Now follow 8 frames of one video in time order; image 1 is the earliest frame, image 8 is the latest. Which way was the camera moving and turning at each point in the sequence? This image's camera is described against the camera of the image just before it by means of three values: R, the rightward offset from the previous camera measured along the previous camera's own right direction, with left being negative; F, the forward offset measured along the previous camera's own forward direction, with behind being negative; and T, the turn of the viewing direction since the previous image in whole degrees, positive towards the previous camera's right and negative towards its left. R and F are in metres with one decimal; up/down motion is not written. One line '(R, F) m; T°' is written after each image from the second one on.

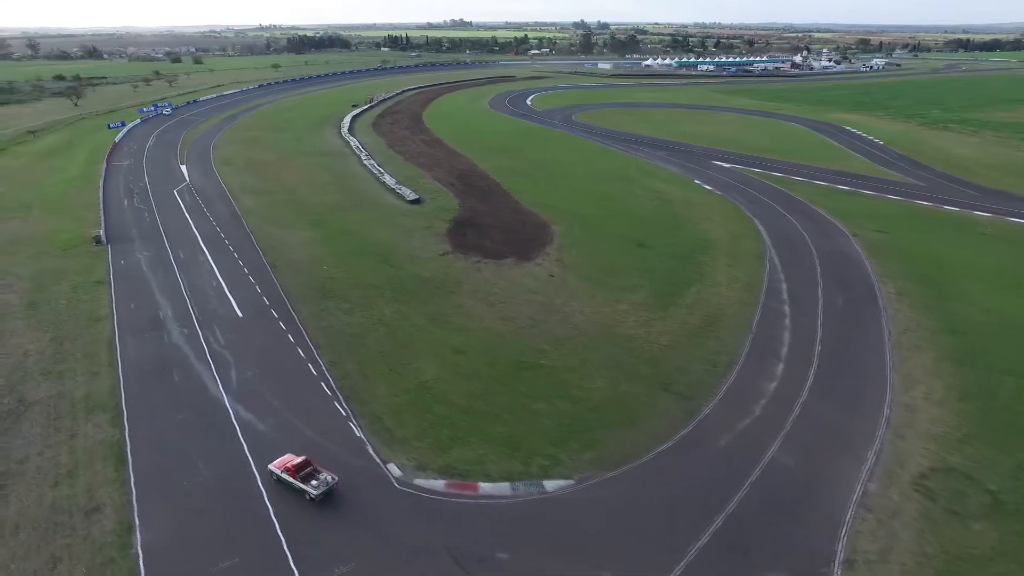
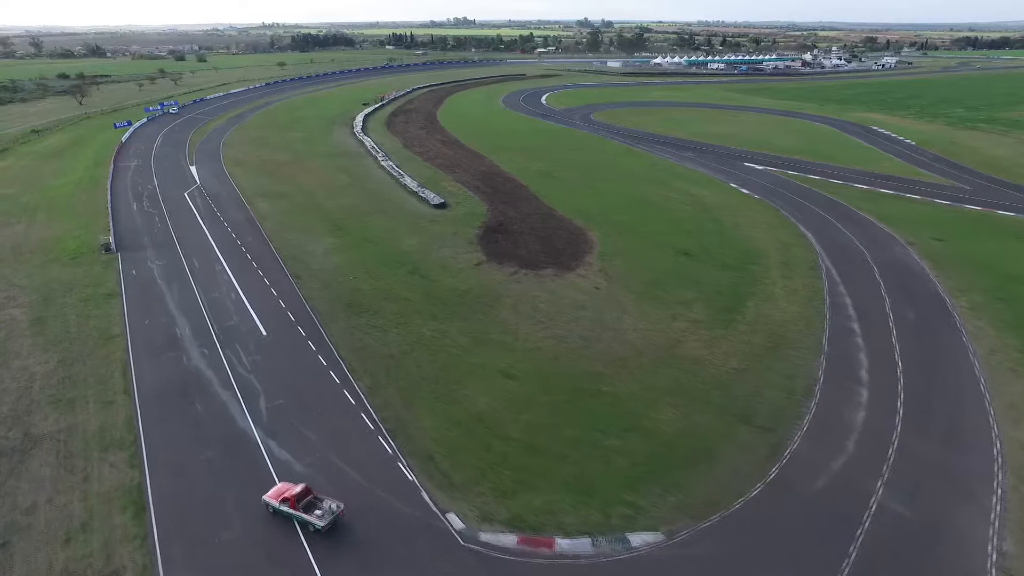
(-2.0, +2.3) m; 0°
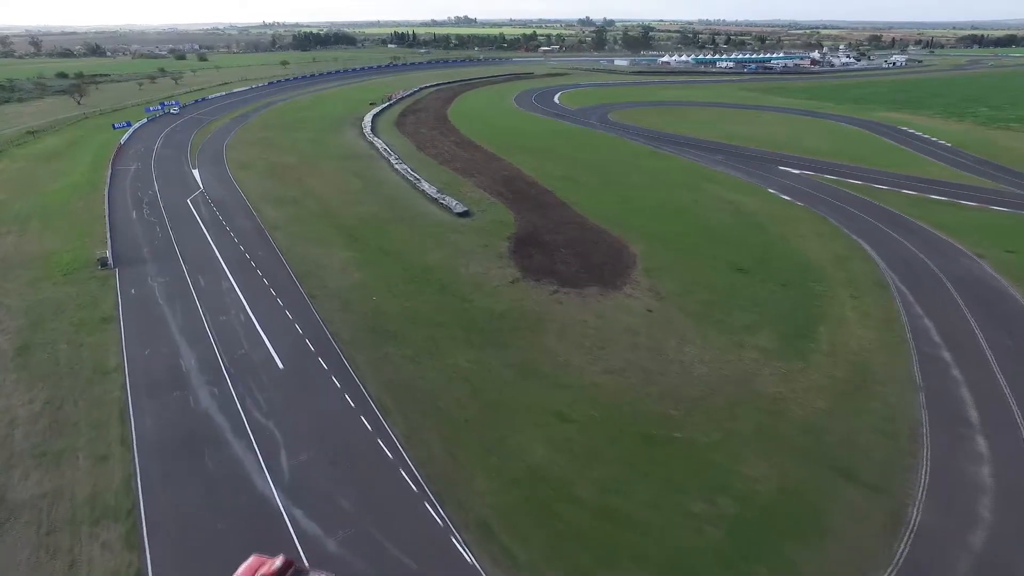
(-1.9, +3.1) m; 0°
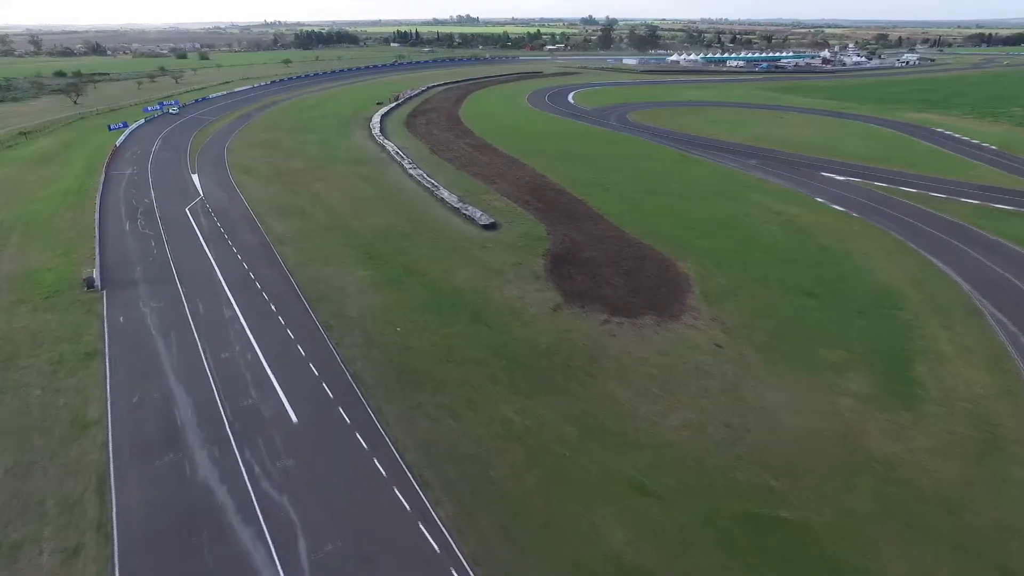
(-1.8, +3.7) m; 0°
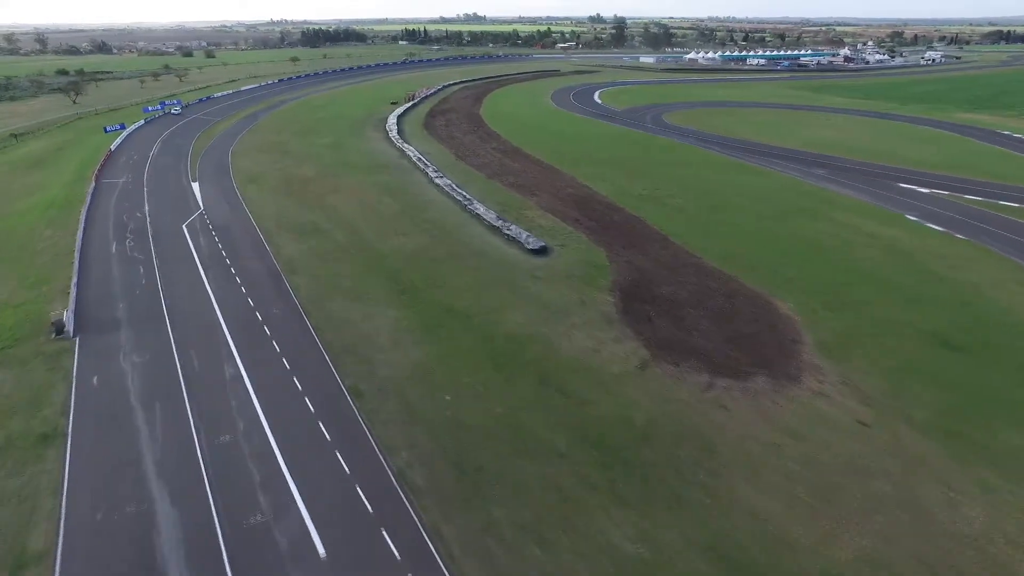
(-2.4, +5.5) m; 0°
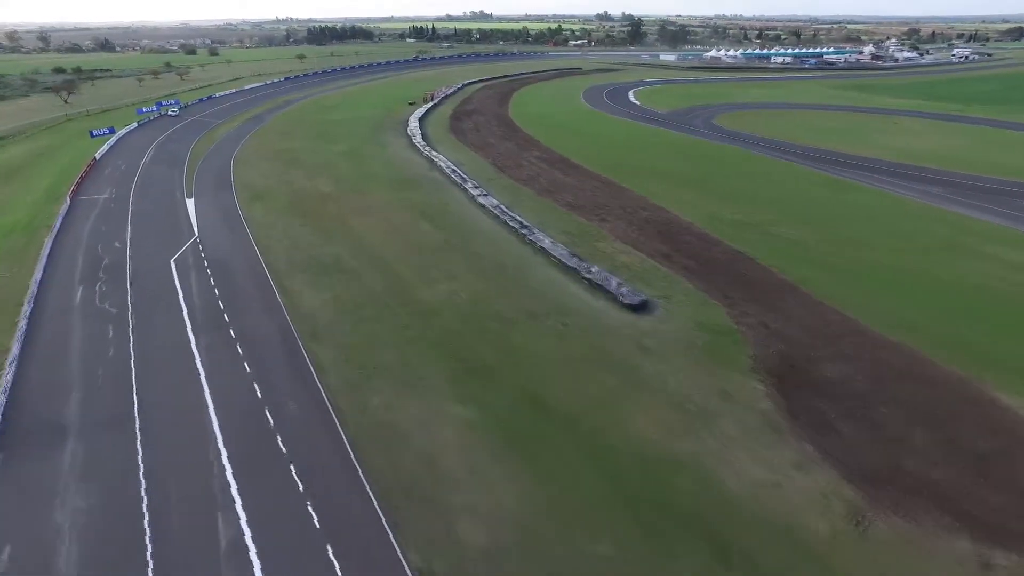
(-3.3, +7.4) m; 0°
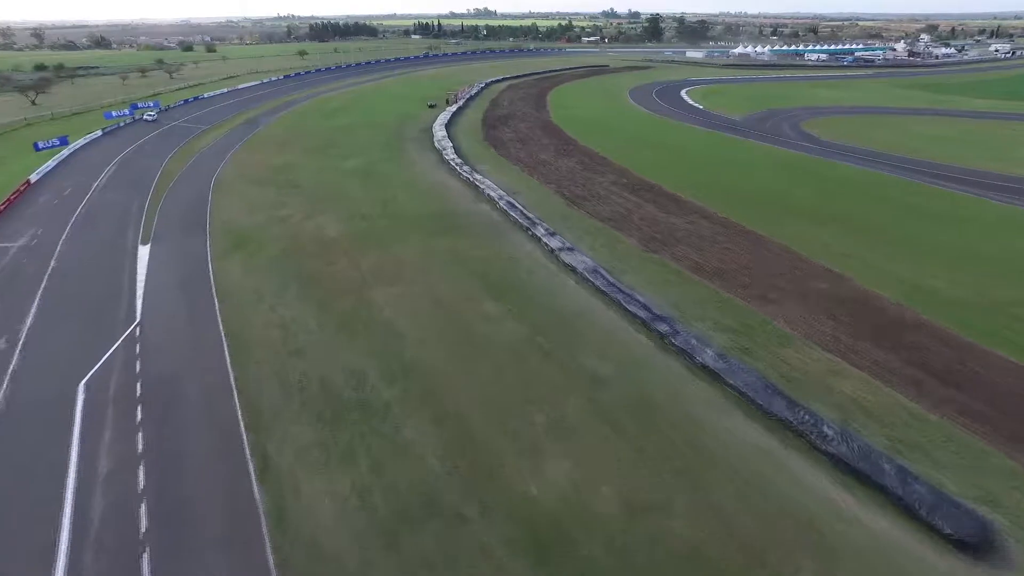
(-3.9, +11.4) m; 0°
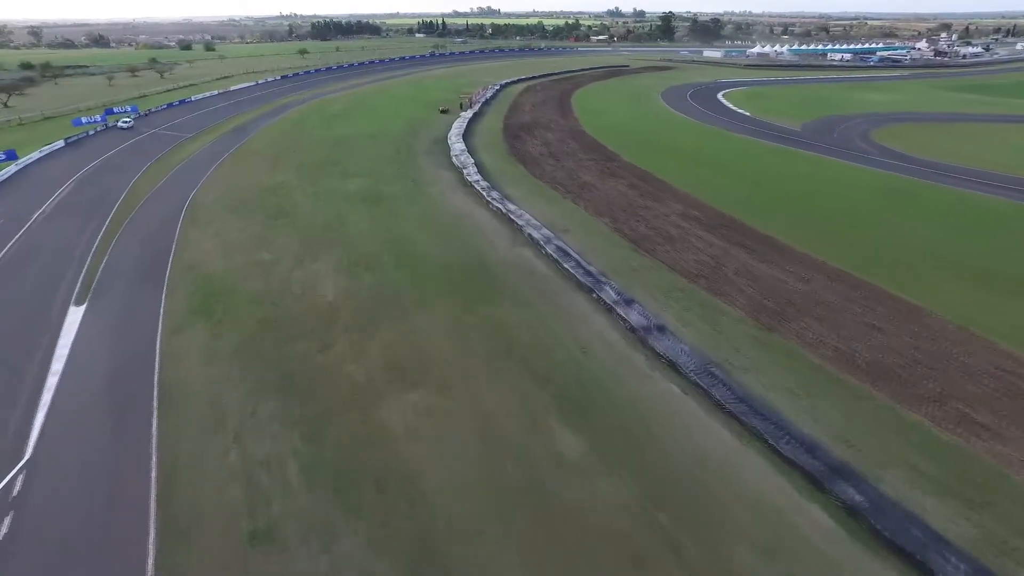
(-1.9, +7.1) m; 0°
